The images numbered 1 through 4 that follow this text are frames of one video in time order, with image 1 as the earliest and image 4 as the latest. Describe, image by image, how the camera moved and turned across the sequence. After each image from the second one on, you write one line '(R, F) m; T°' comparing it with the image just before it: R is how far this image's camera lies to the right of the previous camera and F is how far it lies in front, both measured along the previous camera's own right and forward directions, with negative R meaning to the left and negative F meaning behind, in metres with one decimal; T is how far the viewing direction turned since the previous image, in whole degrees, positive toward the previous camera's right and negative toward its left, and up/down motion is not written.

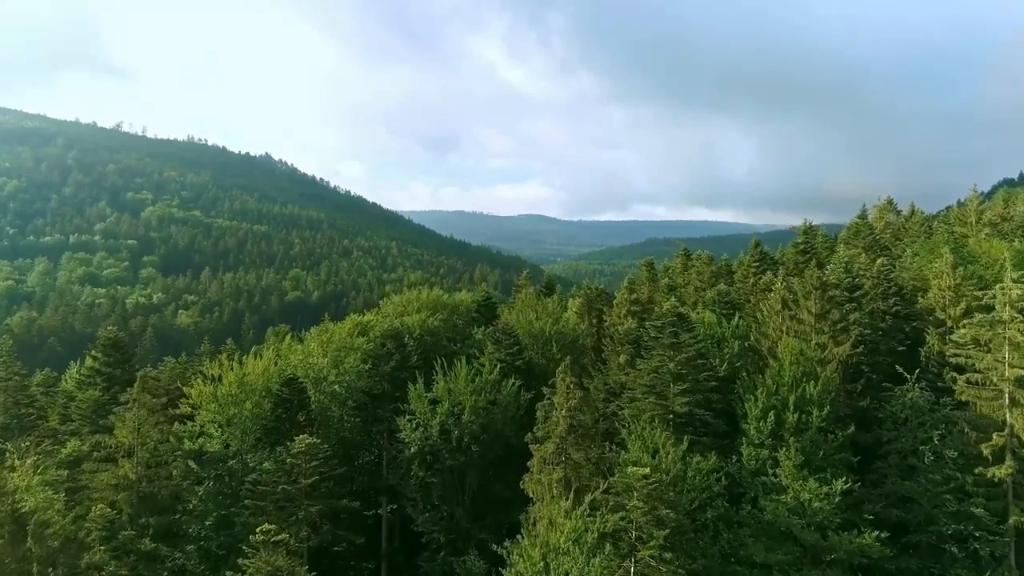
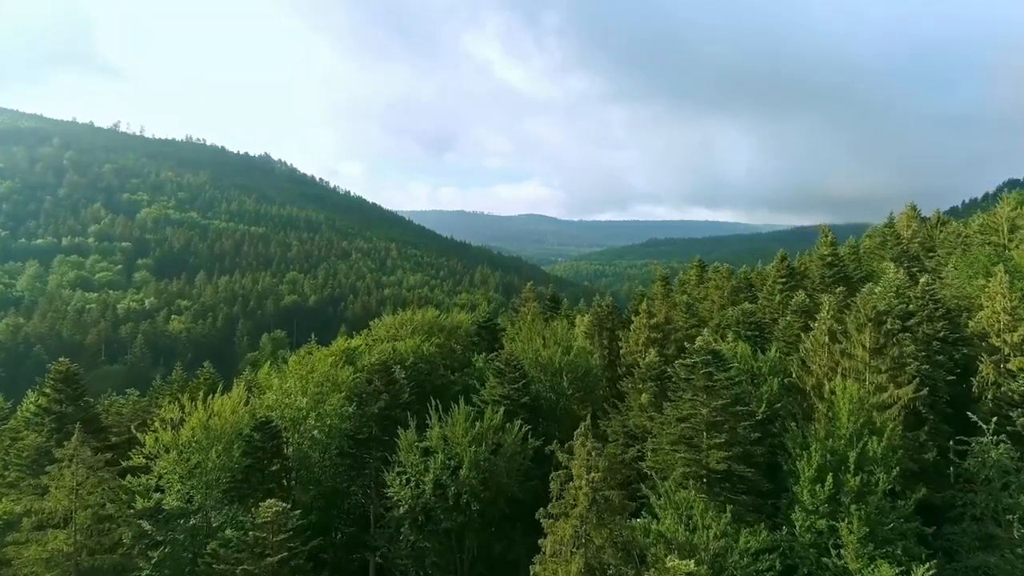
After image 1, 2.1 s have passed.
(-0.3, +5.5) m; 0°
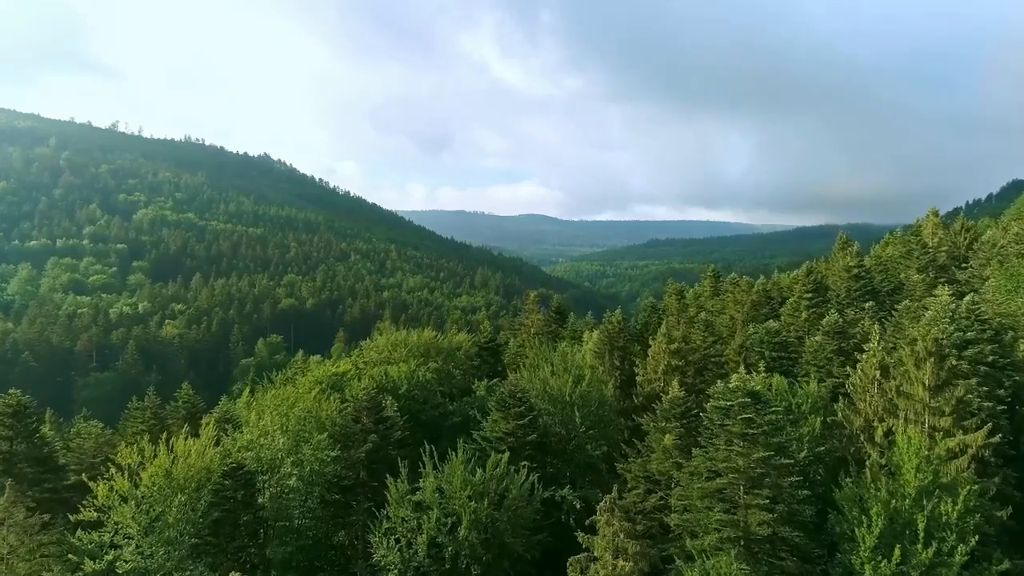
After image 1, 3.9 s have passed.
(-0.3, +4.5) m; 0°
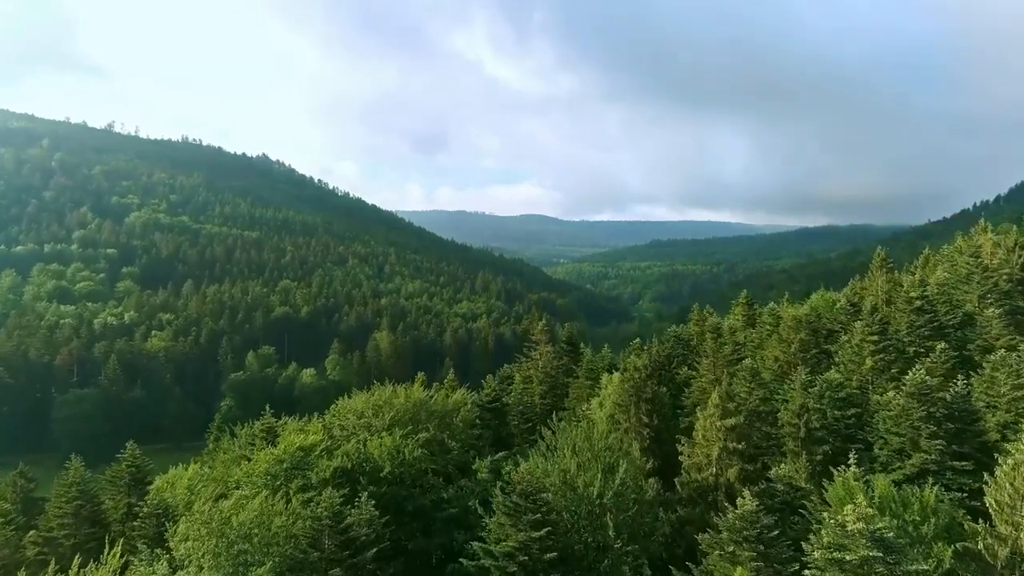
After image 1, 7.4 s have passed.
(-0.6, +8.8) m; 0°
